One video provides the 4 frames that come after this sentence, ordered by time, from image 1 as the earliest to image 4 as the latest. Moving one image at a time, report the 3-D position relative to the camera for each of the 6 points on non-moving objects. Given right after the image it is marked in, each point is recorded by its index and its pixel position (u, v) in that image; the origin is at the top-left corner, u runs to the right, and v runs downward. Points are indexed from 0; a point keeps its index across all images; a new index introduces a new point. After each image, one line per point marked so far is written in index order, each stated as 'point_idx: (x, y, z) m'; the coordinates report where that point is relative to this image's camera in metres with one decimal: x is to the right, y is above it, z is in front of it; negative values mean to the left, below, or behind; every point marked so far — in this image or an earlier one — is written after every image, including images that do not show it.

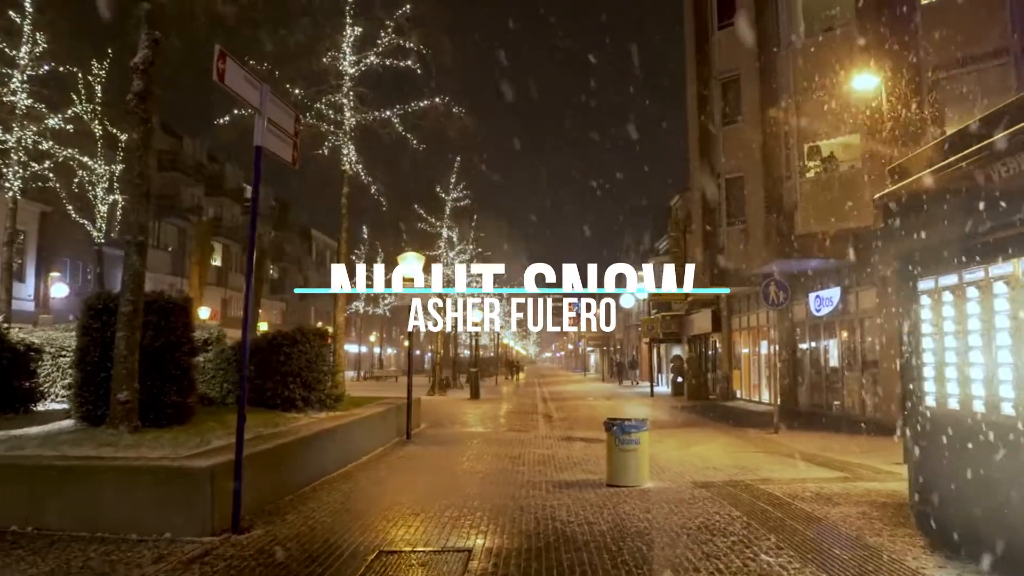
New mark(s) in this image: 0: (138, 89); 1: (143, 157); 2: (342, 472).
0: (-4.4, +2.3, +9.5) m
1: (-4.4, +1.5, +9.6) m
2: (-2.5, -2.7, +11.8) m
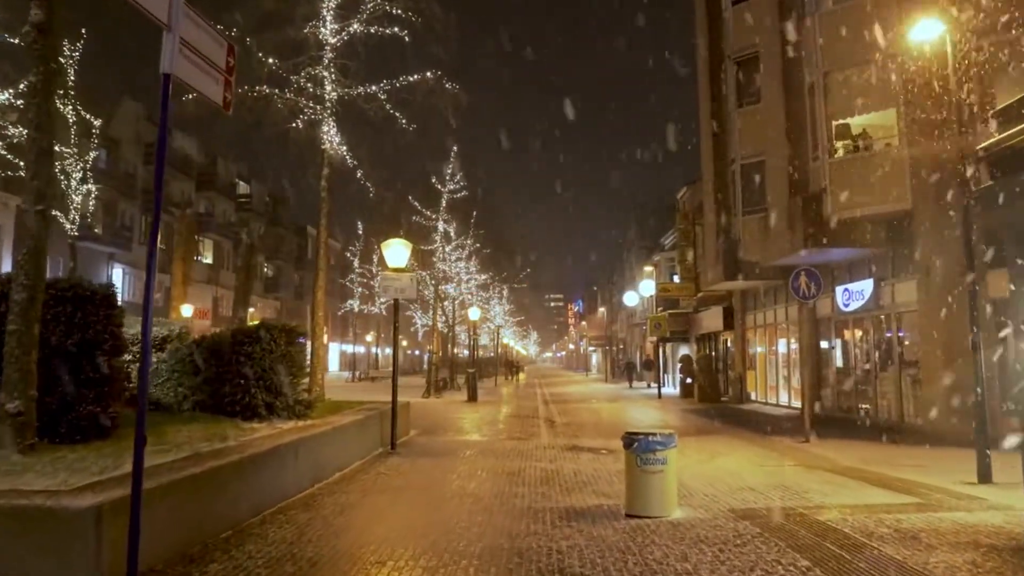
0: (-4.4, +2.5, +7.6) m
1: (-4.4, +1.7, +7.6) m
2: (-2.5, -2.5, +9.9) m
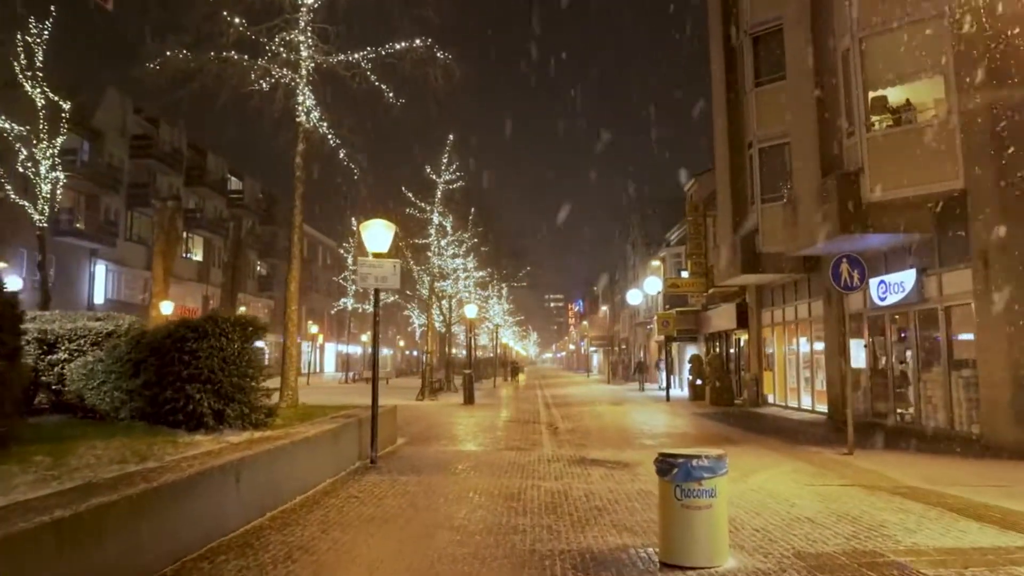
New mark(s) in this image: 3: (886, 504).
0: (-4.4, +2.7, +5.6) m
1: (-4.4, +1.9, +5.6) m
2: (-2.5, -2.3, +7.8) m
3: (+4.0, -2.3, +8.7) m
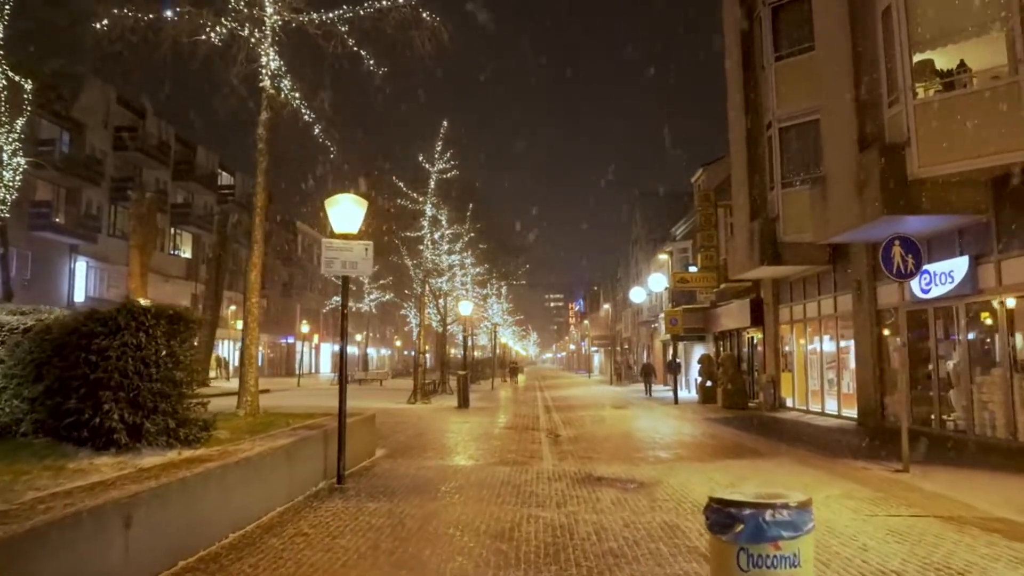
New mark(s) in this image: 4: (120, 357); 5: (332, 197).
0: (-4.5, +2.9, +3.6) m
1: (-4.5, +2.1, +3.6) m
2: (-2.6, -2.1, +5.8) m
3: (+4.0, -2.1, +6.7) m
4: (-3.9, -0.7, +8.1) m
5: (-2.5, +1.2, +11.3) m
